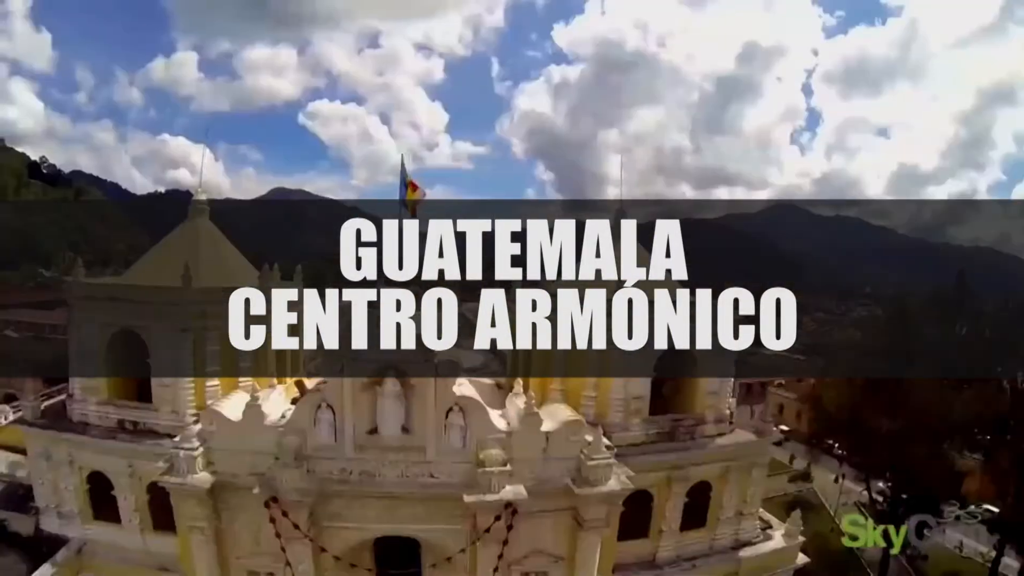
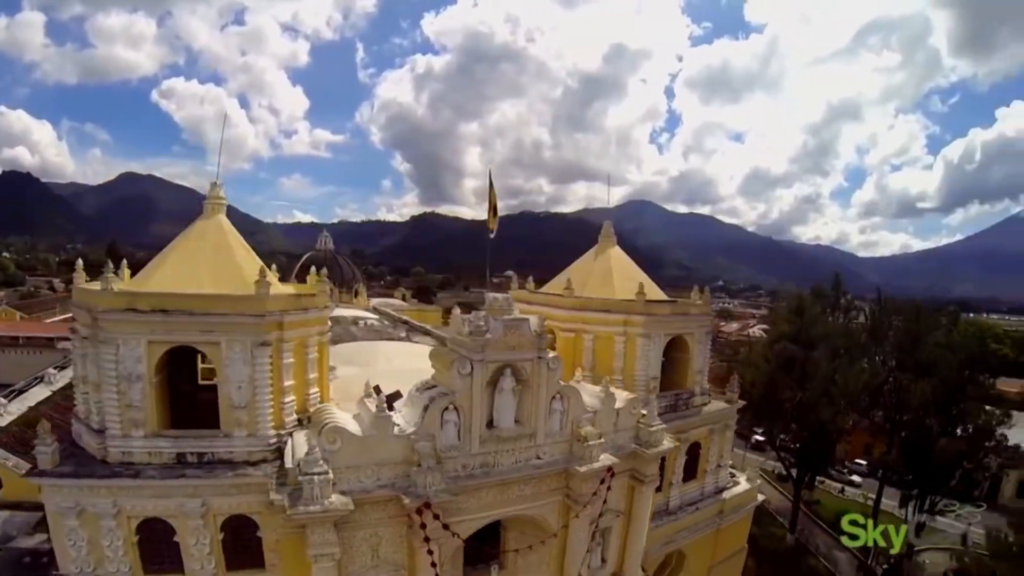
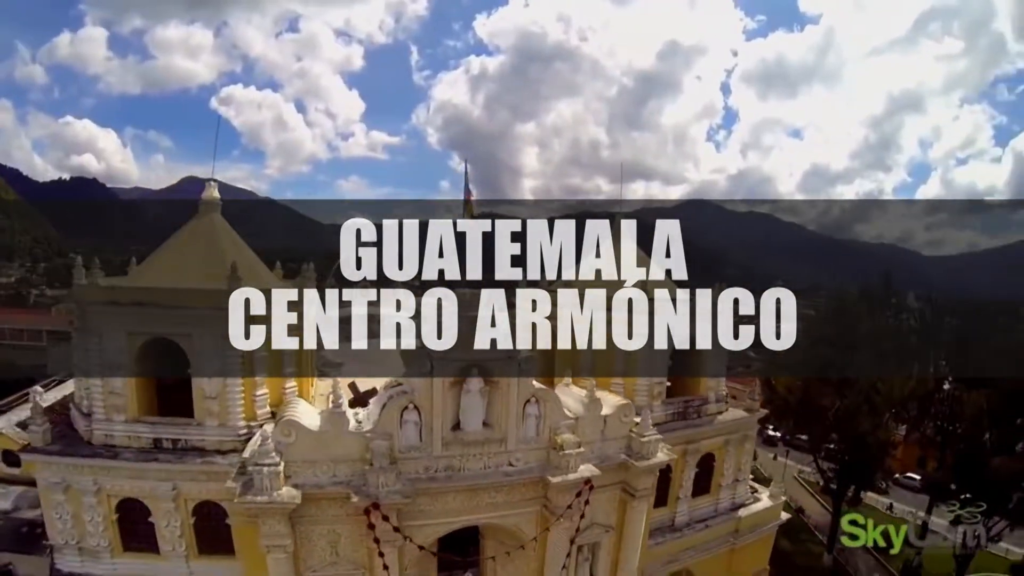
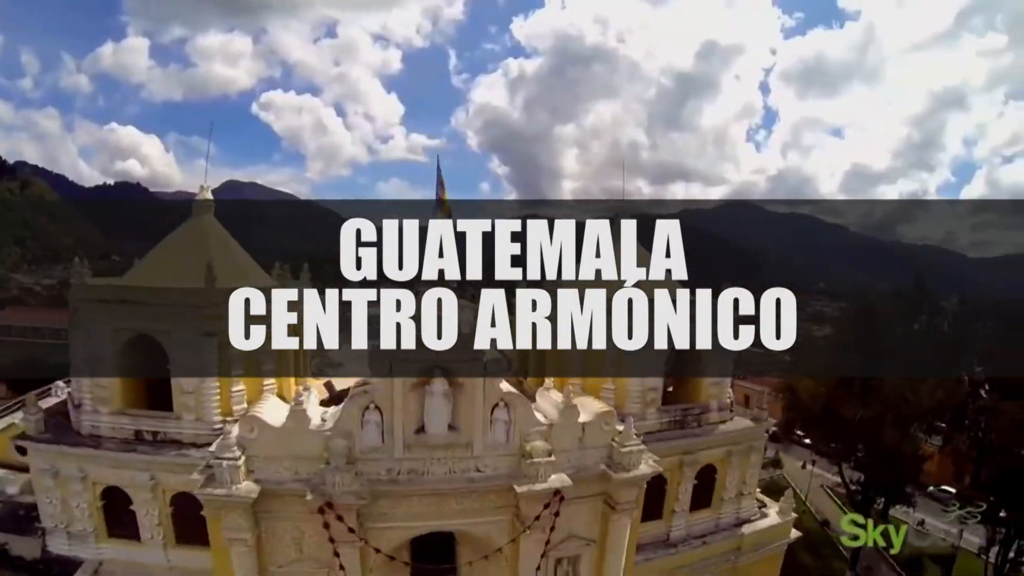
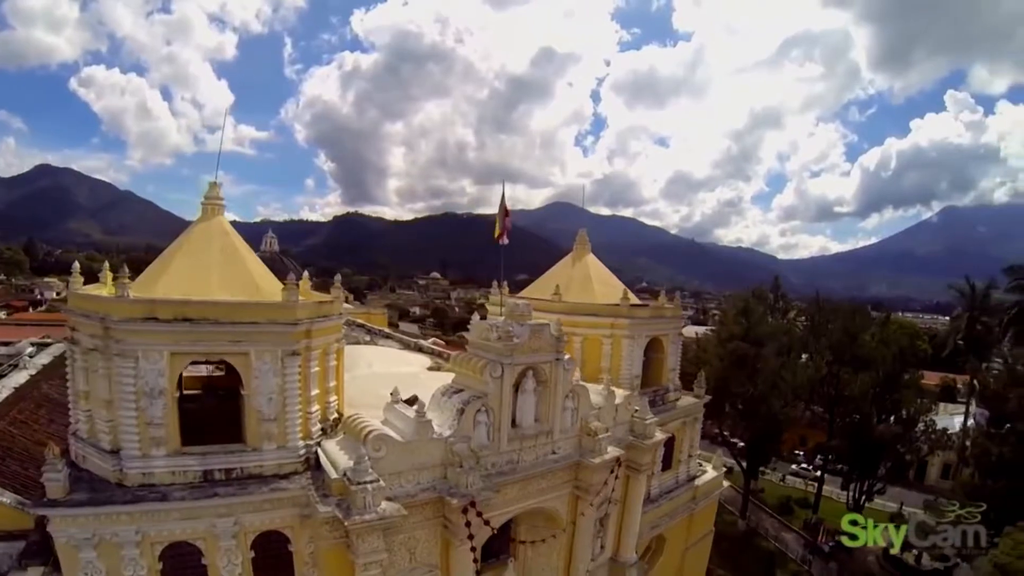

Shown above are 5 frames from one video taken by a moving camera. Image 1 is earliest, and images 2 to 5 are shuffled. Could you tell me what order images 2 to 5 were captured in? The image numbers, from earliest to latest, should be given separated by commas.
4, 3, 2, 5
